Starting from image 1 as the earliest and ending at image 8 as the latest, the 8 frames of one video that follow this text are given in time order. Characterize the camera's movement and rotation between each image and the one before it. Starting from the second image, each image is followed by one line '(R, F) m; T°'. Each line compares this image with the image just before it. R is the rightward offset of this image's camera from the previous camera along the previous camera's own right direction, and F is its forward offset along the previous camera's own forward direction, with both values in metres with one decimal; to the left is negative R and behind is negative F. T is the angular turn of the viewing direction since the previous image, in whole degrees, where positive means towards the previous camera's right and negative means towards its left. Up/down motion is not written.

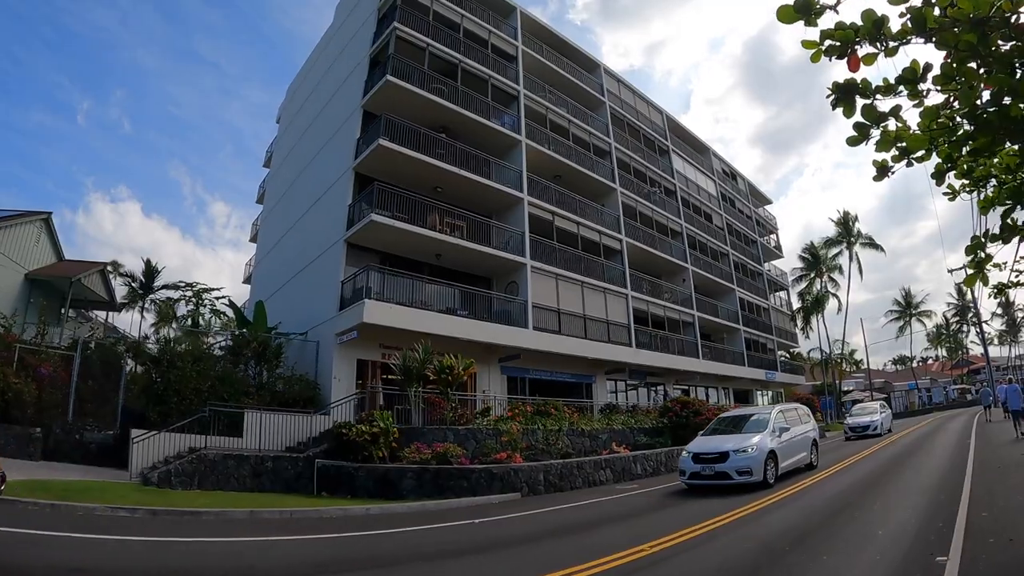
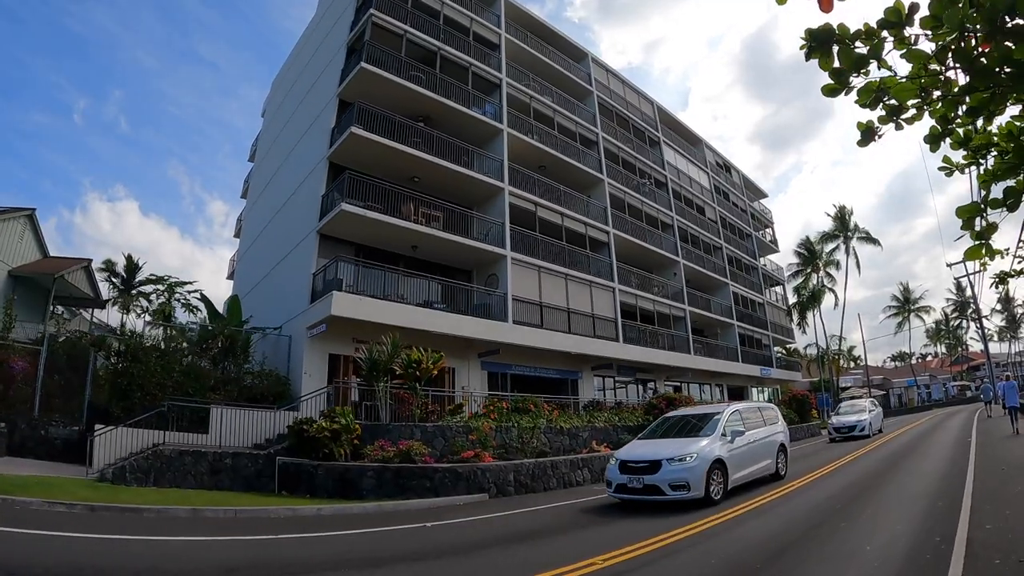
(+0.7, +0.8) m; 0°
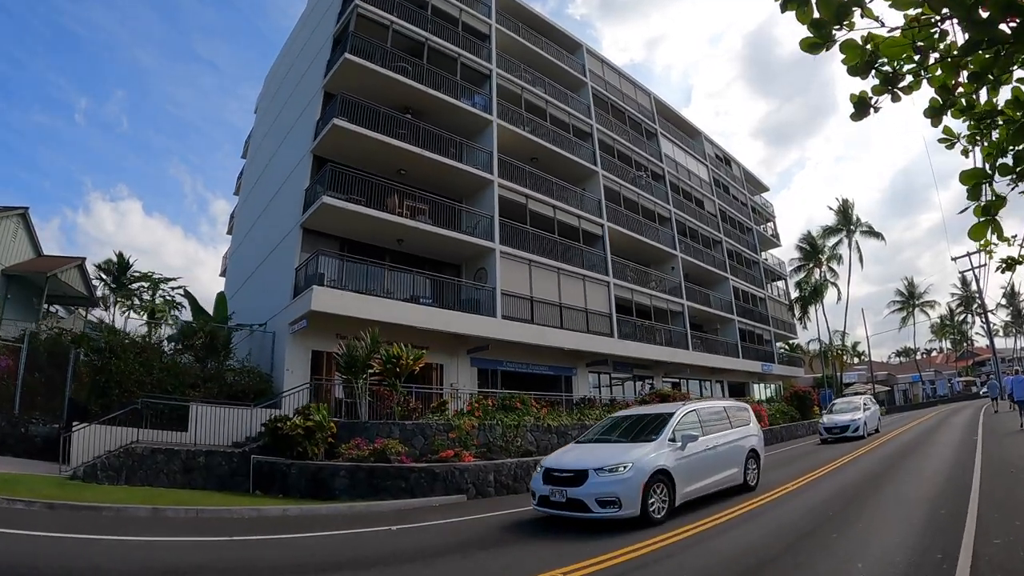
(+0.4, +0.6) m; 0°
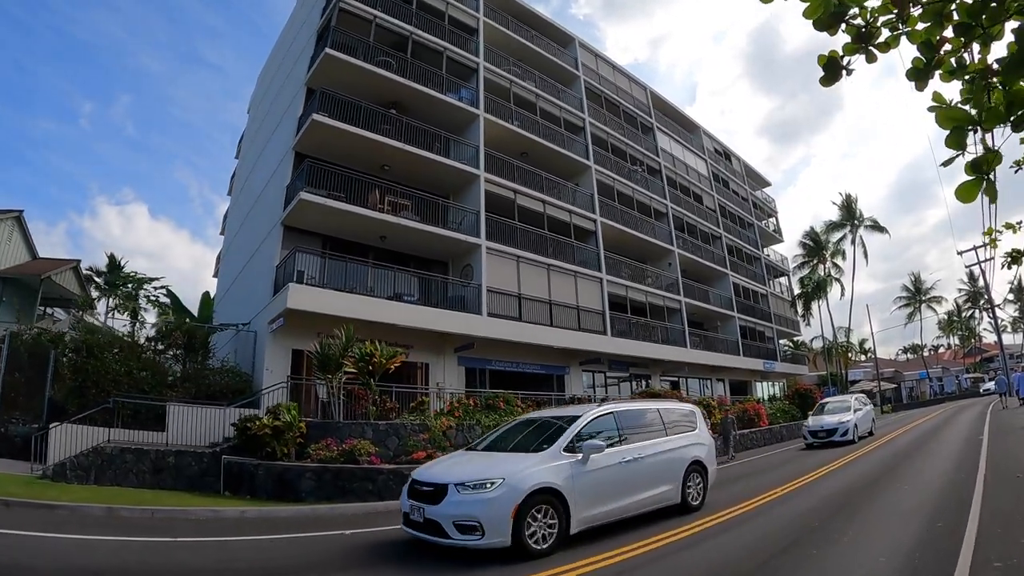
(+0.6, +0.6) m; 0°
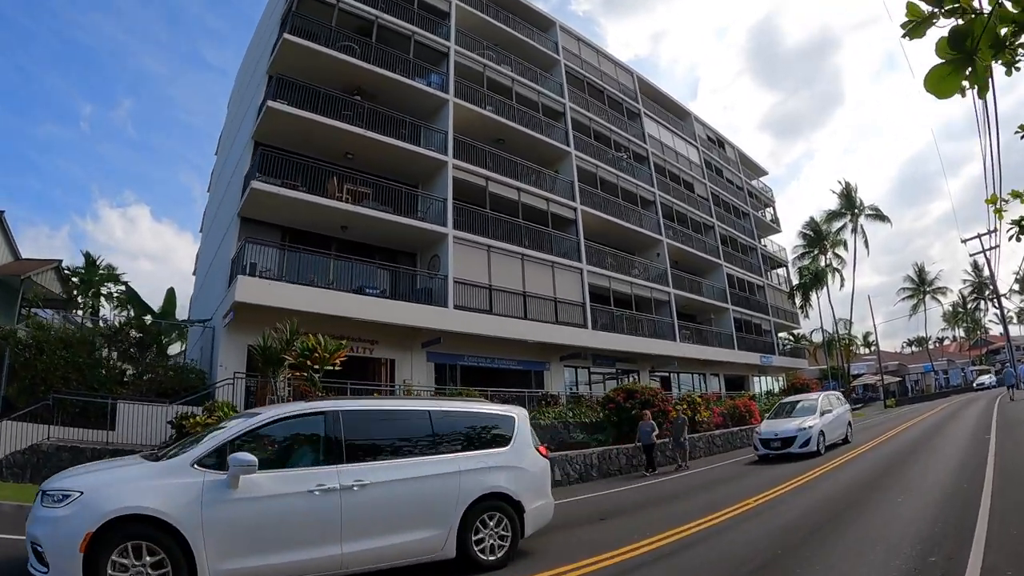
(+1.0, +1.1) m; 0°
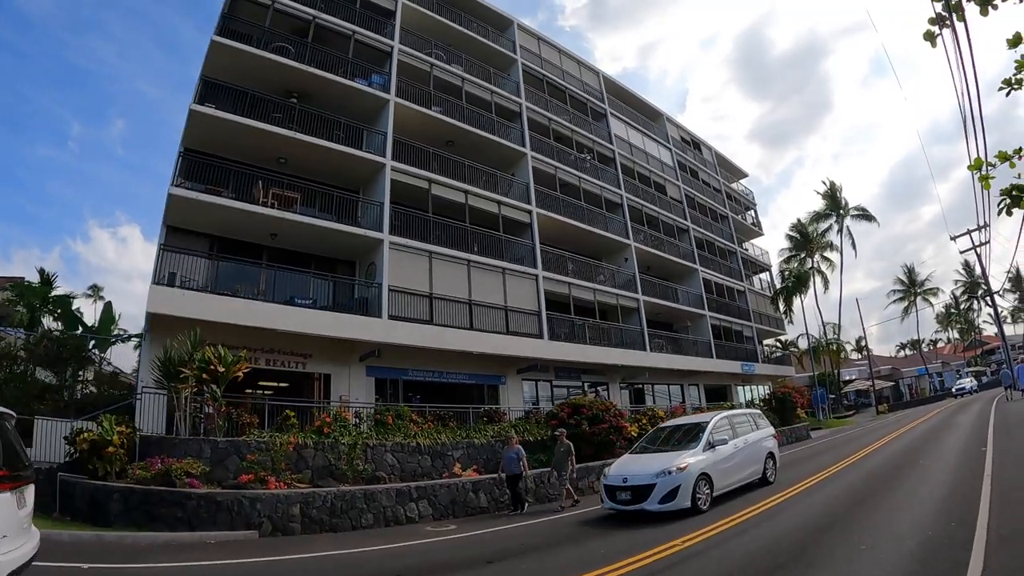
(+1.5, +1.2) m; 0°
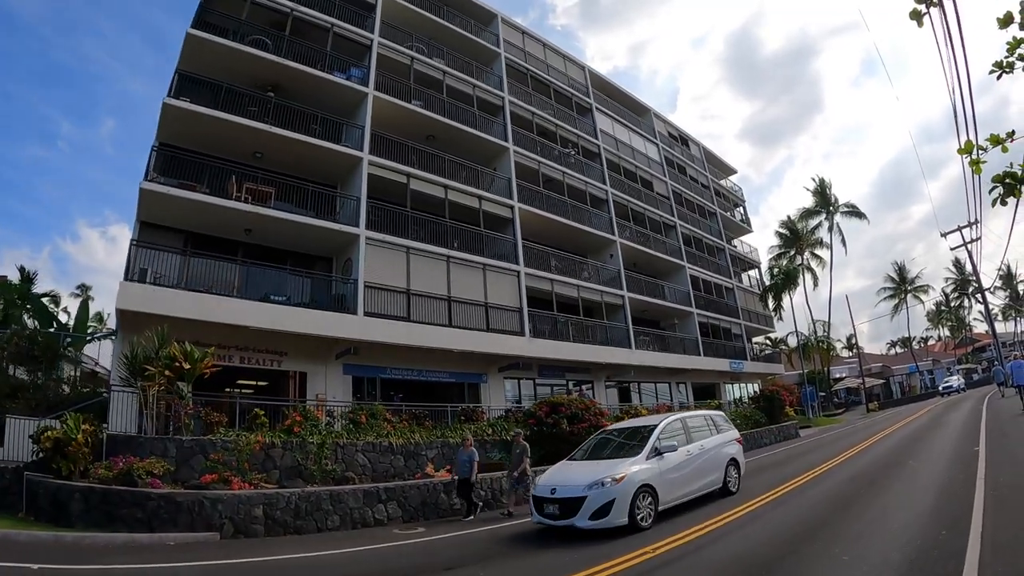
(+0.4, +0.3) m; +1°
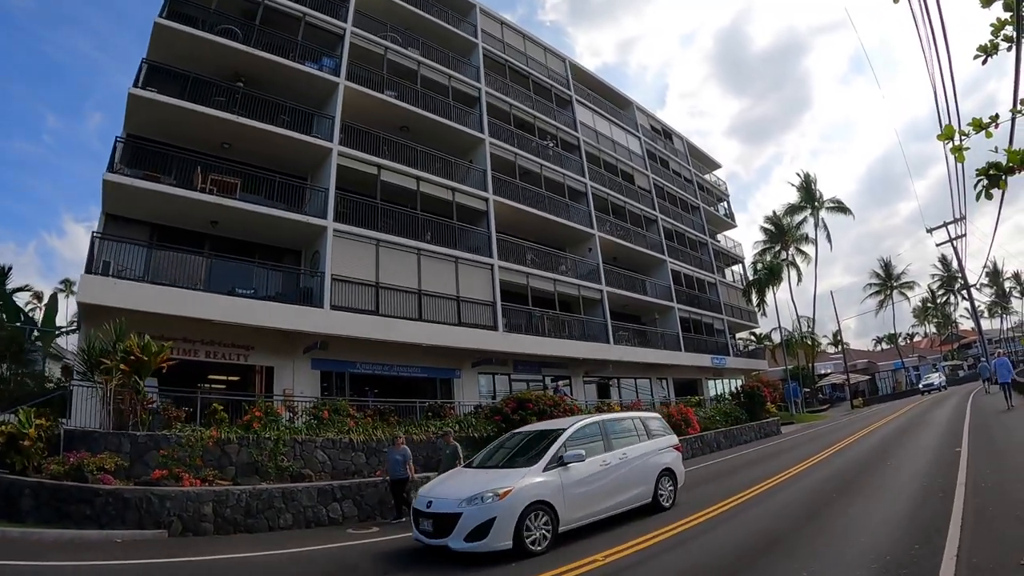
(+0.6, +0.2) m; +1°
